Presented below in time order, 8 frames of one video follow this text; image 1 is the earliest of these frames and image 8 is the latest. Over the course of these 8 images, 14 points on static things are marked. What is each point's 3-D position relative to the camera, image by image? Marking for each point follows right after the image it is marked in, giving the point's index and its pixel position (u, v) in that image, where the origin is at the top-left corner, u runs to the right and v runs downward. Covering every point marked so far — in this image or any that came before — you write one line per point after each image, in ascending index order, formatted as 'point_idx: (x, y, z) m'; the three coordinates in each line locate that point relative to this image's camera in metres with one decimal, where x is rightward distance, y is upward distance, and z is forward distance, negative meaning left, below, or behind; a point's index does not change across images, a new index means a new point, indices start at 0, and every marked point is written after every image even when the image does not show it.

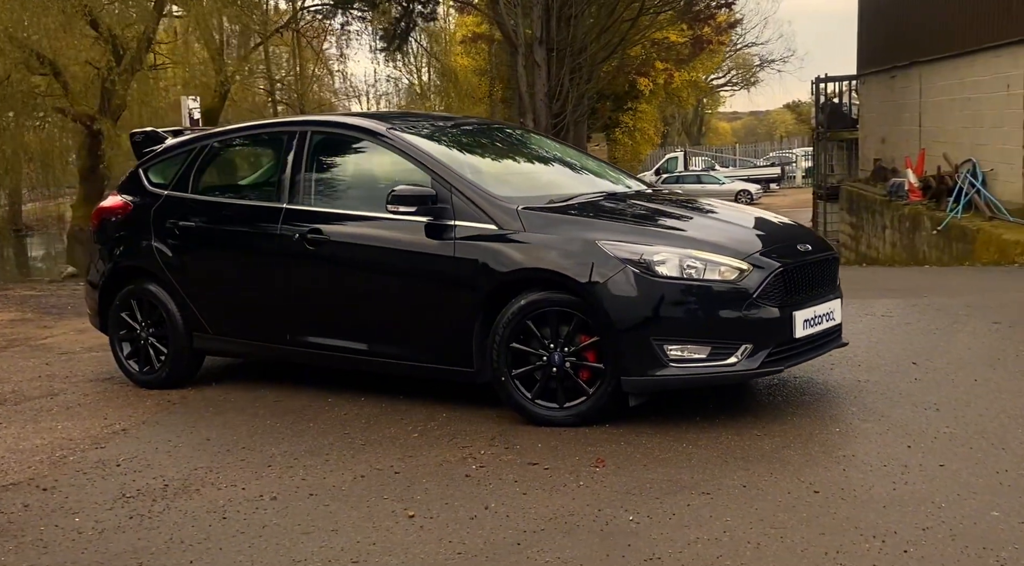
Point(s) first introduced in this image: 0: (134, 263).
0: (-2.6, +0.1, +6.3) m
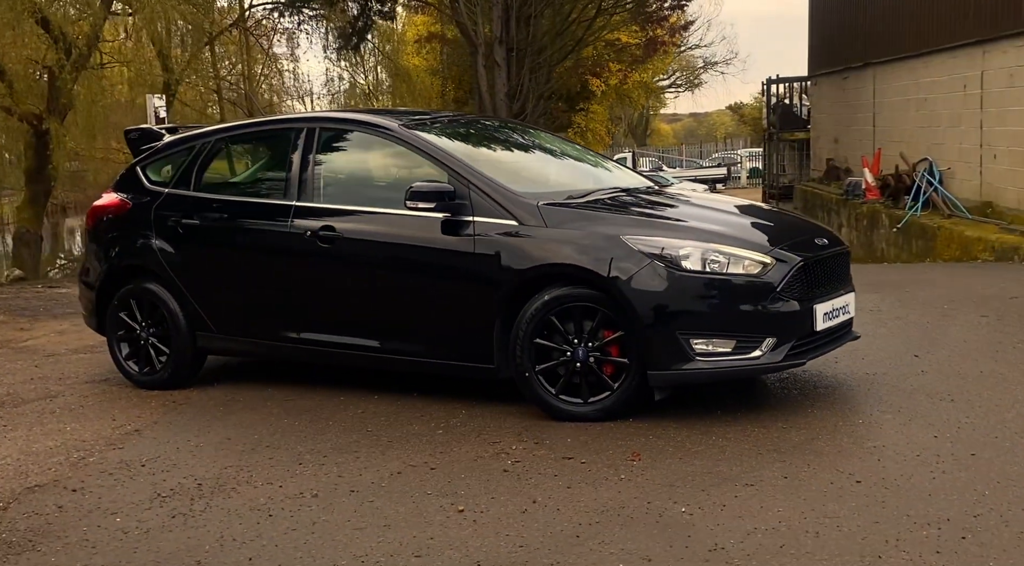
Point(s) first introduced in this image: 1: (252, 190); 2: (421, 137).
0: (-2.5, +0.1, +6.2) m
1: (-1.6, +0.6, +5.8) m
2: (-0.5, +0.8, +5.3) m
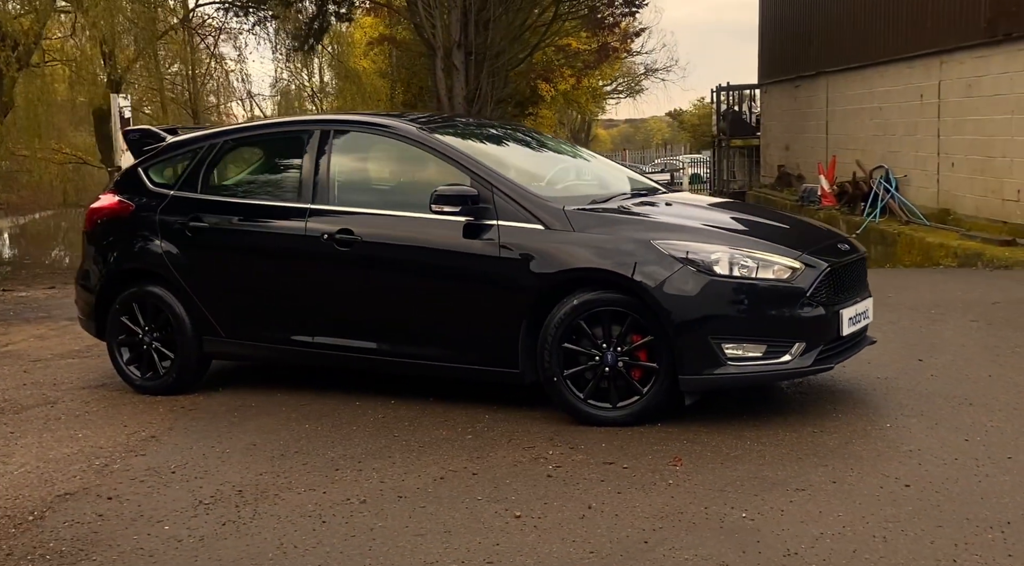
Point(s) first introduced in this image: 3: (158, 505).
0: (-2.4, +0.1, +6.1) m
1: (-1.5, +0.6, +5.7) m
2: (-0.4, +0.8, +5.3) m
3: (-1.3, -0.8, +3.4) m
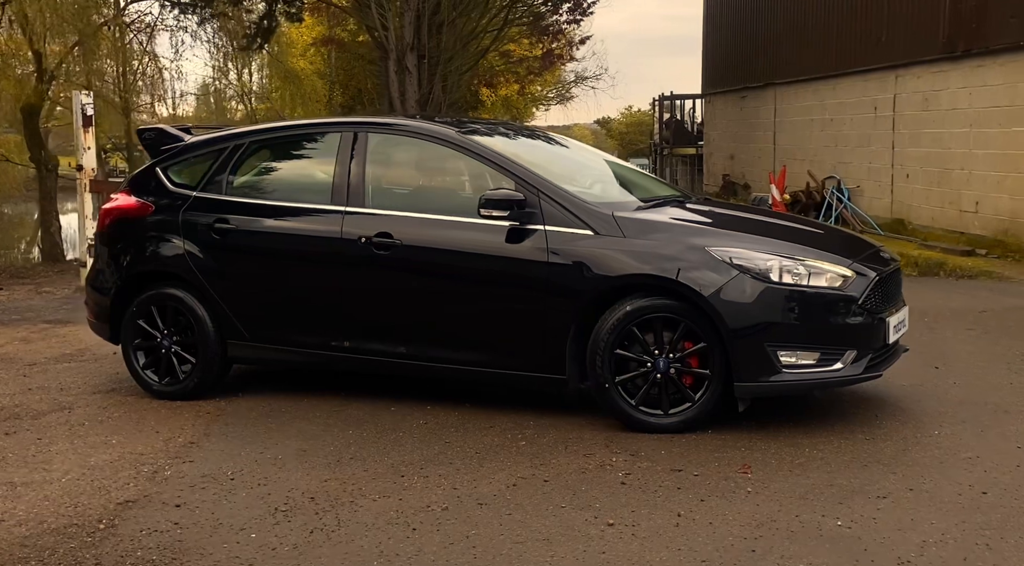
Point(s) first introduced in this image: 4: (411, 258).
0: (-2.2, +0.1, +5.9) m
1: (-1.3, +0.5, +5.7) m
2: (-0.2, +0.8, +5.3) m
3: (-1.0, -0.8, +3.3) m
4: (-0.5, +0.1, +5.2) m
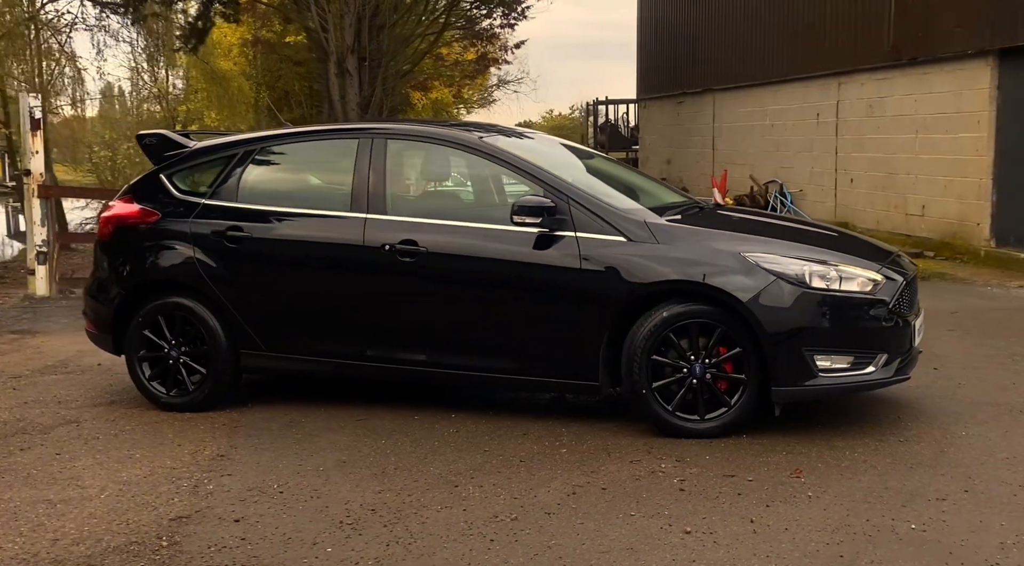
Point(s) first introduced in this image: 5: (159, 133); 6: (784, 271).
0: (-2.2, 0.0, +5.8) m
1: (-1.2, +0.5, +5.6) m
2: (0.0, +0.7, +5.2) m
3: (-0.7, -0.8, +3.3) m
4: (-0.4, +0.1, +5.1) m
5: (-2.4, +1.0, +6.3) m
6: (+1.3, +0.1, +4.5) m
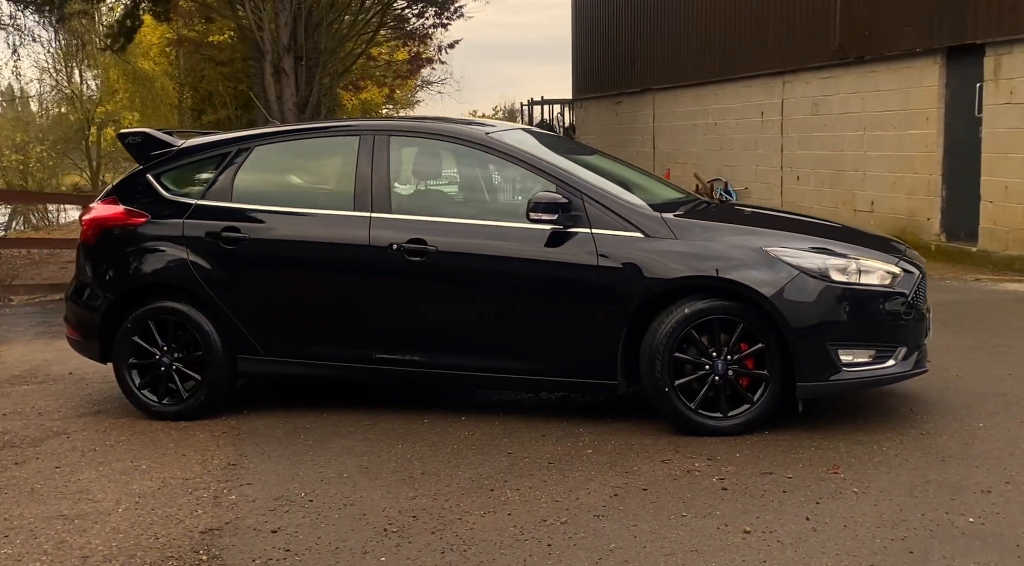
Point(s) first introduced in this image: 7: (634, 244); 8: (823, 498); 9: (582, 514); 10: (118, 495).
0: (-2.1, 0.0, +5.6) m
1: (-1.2, +0.5, +5.4) m
2: (0.0, +0.7, +5.2) m
3: (-0.6, -0.9, +3.1) m
4: (-0.4, +0.1, +5.0) m
5: (-2.4, +1.0, +6.1) m
6: (+1.4, +0.1, +4.4) m
7: (+0.6, +0.2, +4.7) m
8: (+1.1, -0.8, +3.4) m
9: (+0.2, -0.8, +3.3) m
10: (-1.6, -0.9, +3.9) m
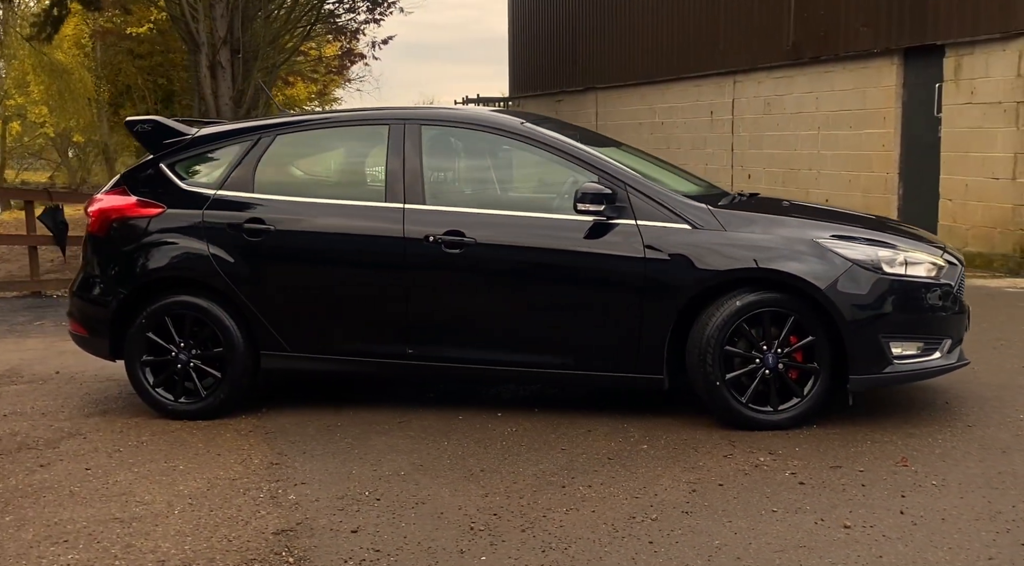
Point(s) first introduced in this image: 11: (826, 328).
0: (-1.9, +0.1, +5.4) m
1: (-1.0, +0.5, +5.3) m
2: (+0.2, +0.8, +5.1) m
3: (-0.3, -0.8, +3.0) m
4: (-0.1, +0.1, +4.9) m
5: (-2.2, +1.0, +5.9) m
6: (+1.6, +0.1, +4.4) m
7: (+0.8, +0.2, +4.6) m
8: (+1.4, -0.7, +3.4) m
9: (+0.5, -0.8, +3.2) m
10: (-1.4, -0.9, +3.8) m
11: (+1.5, -0.2, +4.5) m
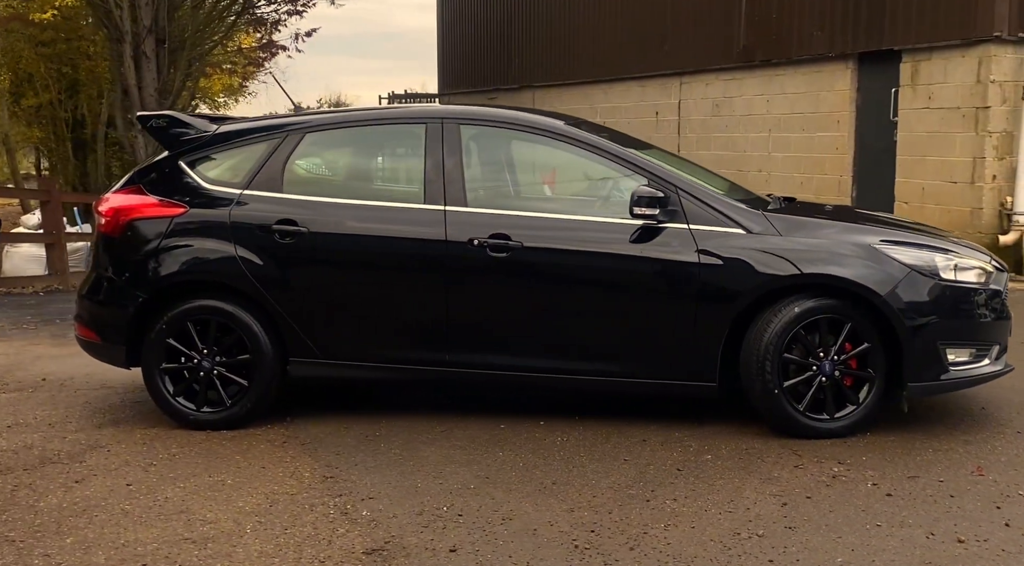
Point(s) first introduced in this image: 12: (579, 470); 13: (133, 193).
0: (-1.7, 0.0, +5.2) m
1: (-0.8, +0.5, +5.1) m
2: (+0.4, +0.7, +5.0) m
3: (+0.1, -0.9, +2.9) m
4: (+0.1, +0.1, +4.8) m
5: (-2.1, +1.0, +5.6) m
6: (+1.9, +0.1, +4.4) m
7: (+1.1, +0.2, +4.6) m
8: (+1.7, -0.8, +3.4) m
9: (+0.9, -0.8, +3.2) m
10: (-1.1, -0.9, +3.6) m
11: (+1.7, -0.3, +4.4) m
12: (+0.2, -0.8, +4.0) m
13: (-2.2, +0.5, +5.4) m
